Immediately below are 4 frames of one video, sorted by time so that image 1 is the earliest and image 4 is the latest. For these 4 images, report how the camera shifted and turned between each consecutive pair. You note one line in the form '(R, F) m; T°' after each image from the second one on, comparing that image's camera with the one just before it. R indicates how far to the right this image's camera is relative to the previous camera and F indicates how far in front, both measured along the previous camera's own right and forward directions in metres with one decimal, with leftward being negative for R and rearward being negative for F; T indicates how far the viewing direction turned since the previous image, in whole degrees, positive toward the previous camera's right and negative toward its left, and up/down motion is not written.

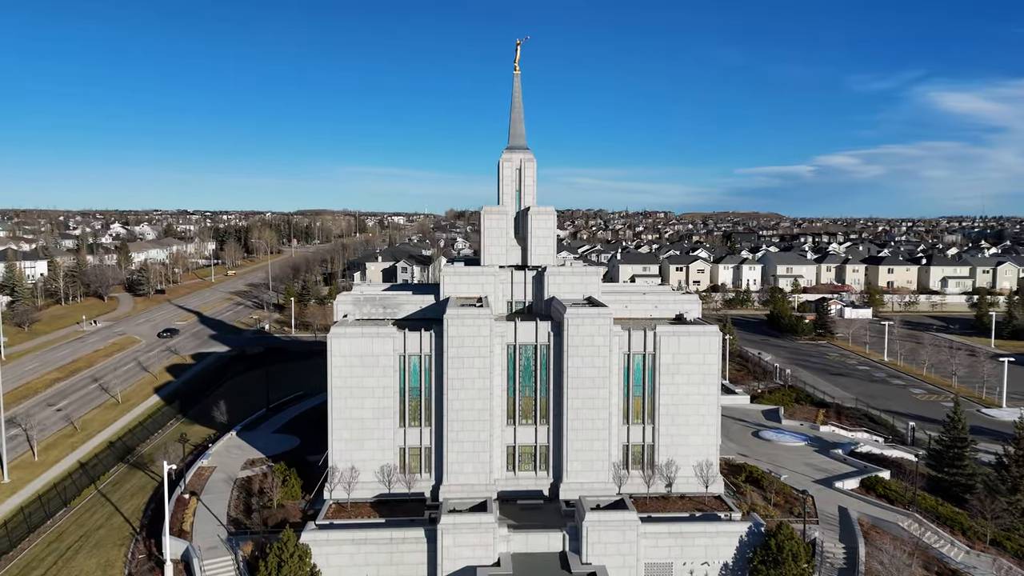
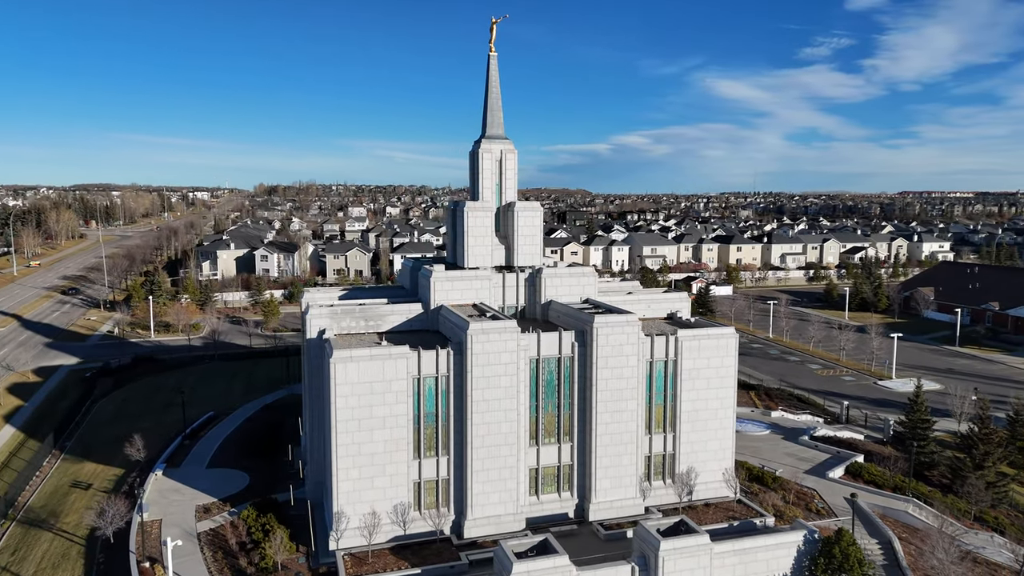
(-6.6, +3.4) m; +14°
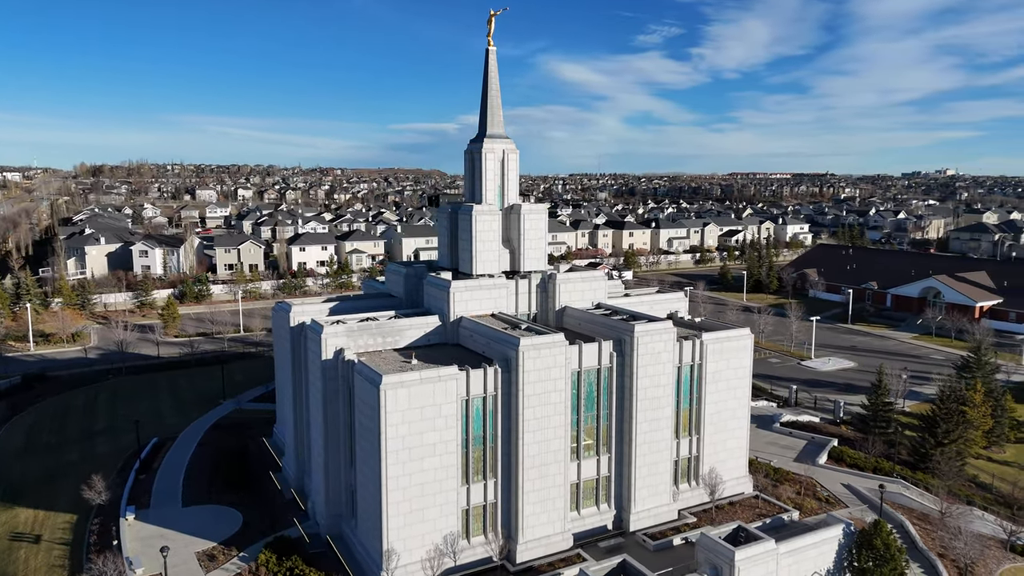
(-5.8, +1.7) m; +11°
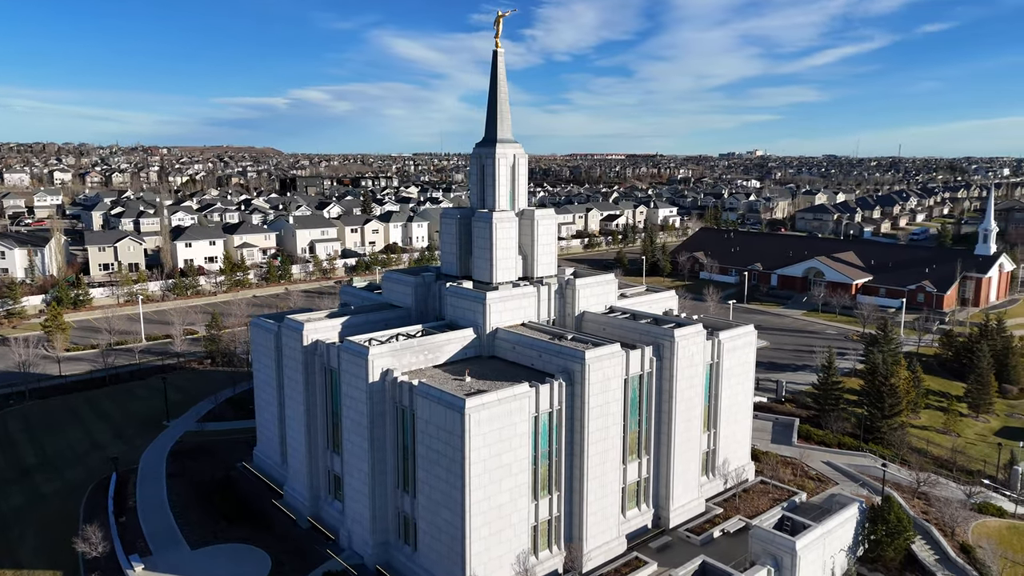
(-6.3, +1.0) m; +12°
